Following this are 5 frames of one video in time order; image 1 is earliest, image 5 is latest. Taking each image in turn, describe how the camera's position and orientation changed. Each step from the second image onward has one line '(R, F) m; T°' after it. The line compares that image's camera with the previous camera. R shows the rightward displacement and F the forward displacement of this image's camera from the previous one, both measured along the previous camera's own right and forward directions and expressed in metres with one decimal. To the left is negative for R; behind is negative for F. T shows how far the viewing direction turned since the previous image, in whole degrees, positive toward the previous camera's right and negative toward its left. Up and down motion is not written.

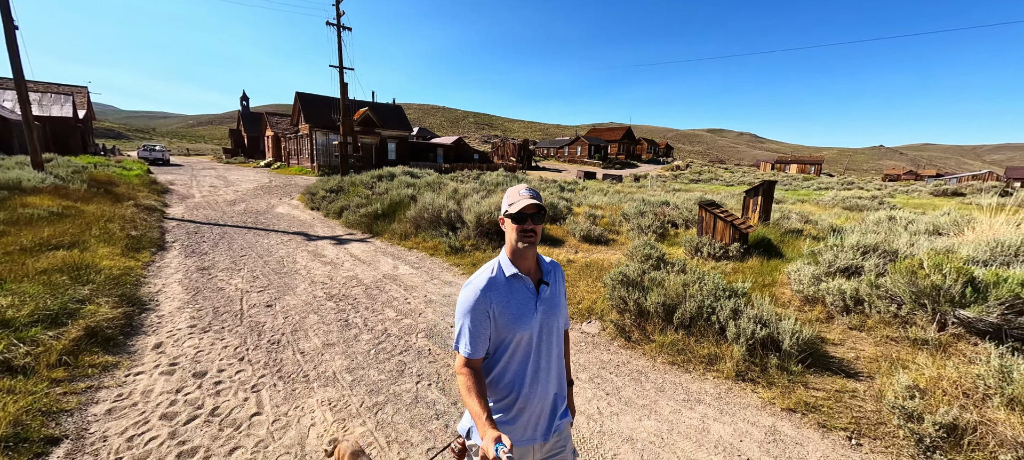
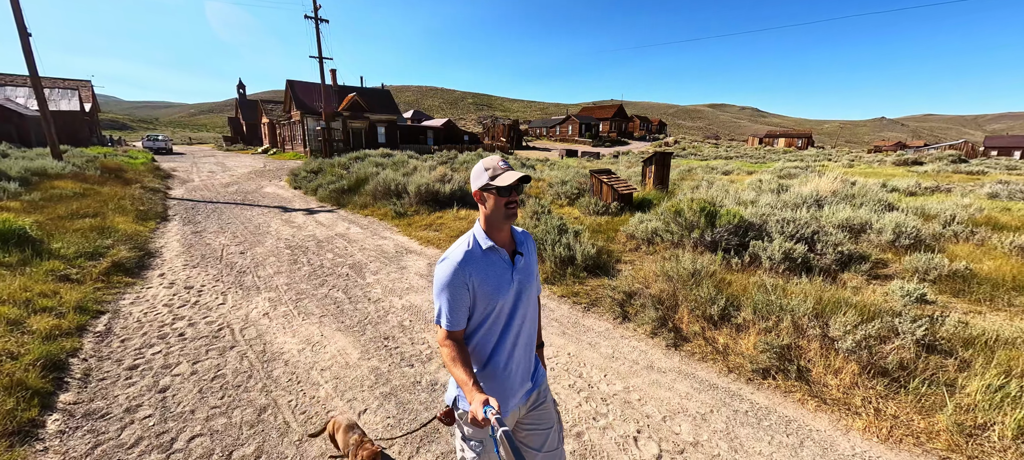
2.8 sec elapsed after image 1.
(+1.9, -1.8) m; -1°
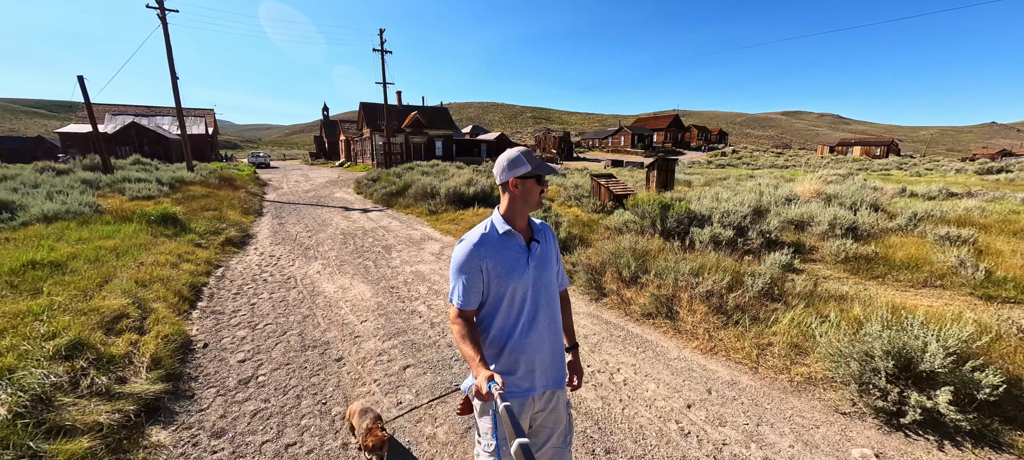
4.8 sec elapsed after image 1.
(+1.3, -1.4) m; -9°
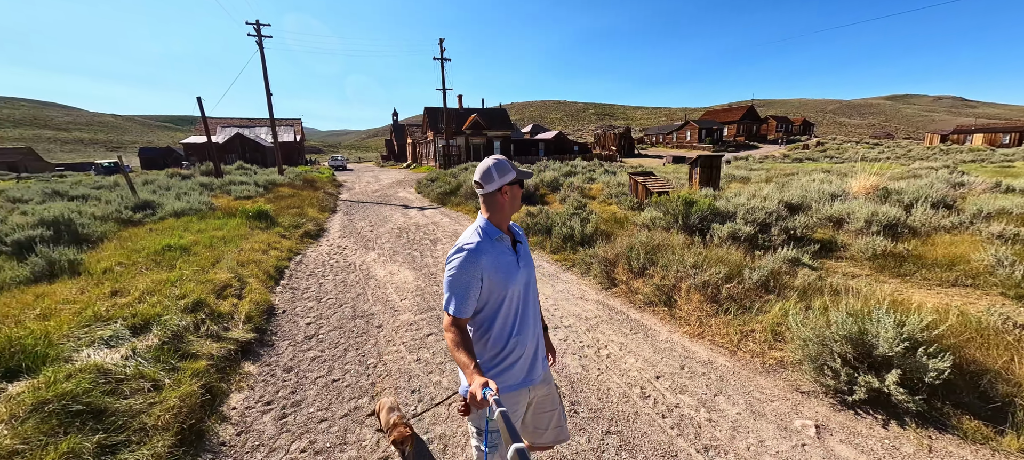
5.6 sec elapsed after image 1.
(+0.6, -0.6) m; -9°
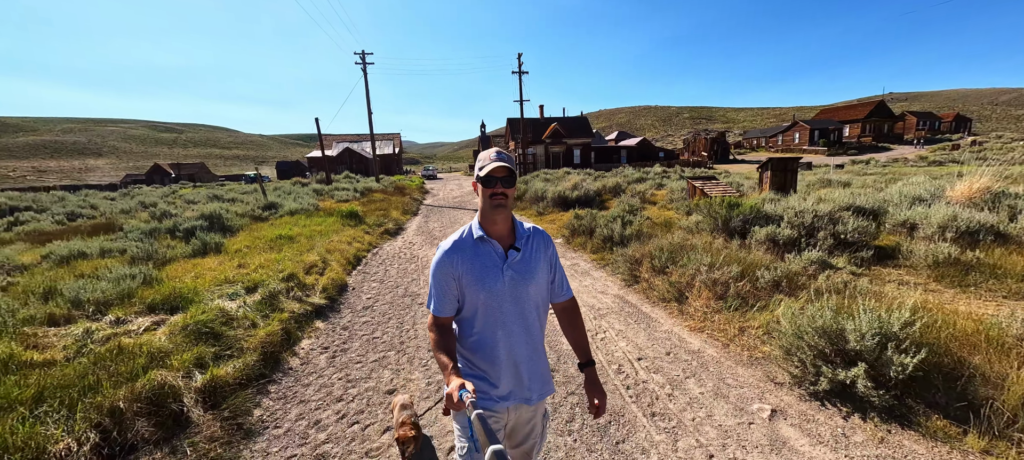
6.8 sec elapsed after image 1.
(+0.9, -0.5) m; -12°
